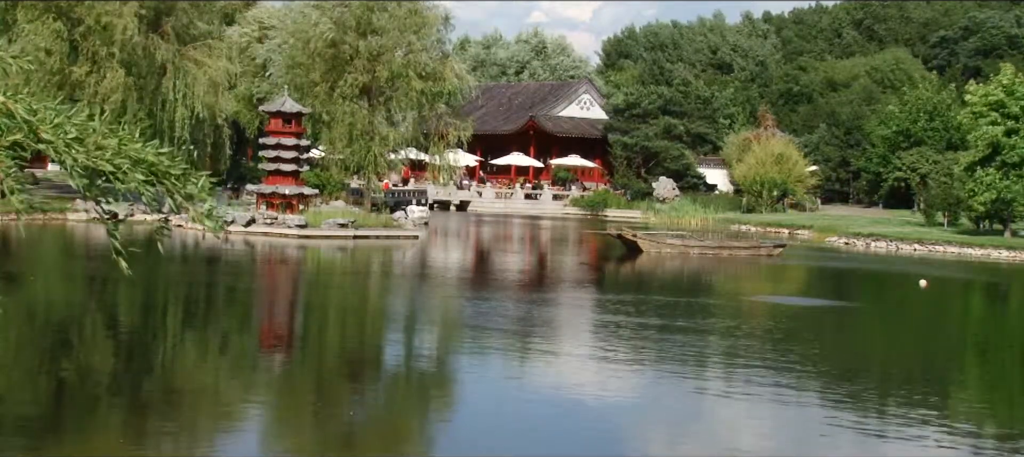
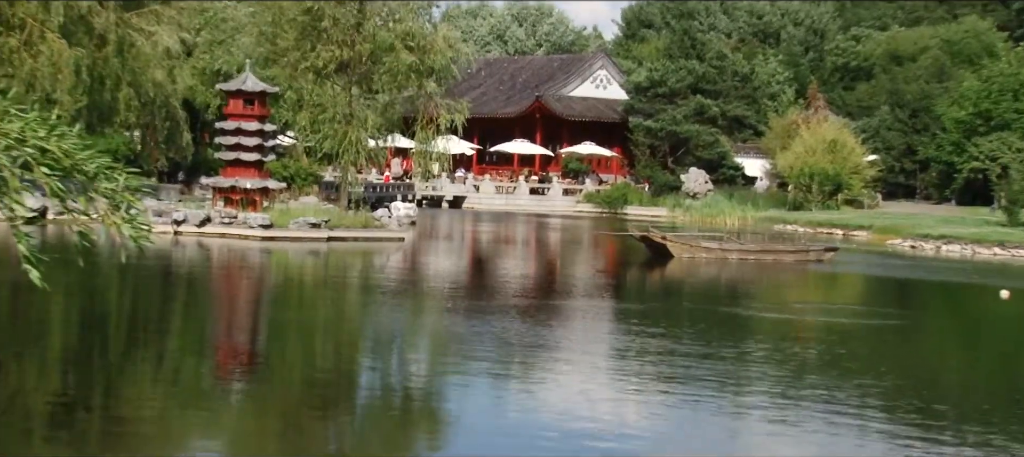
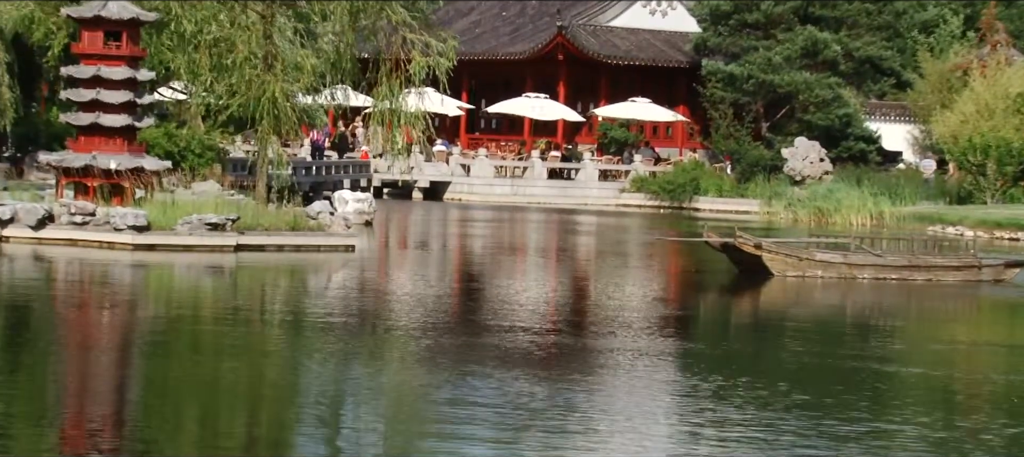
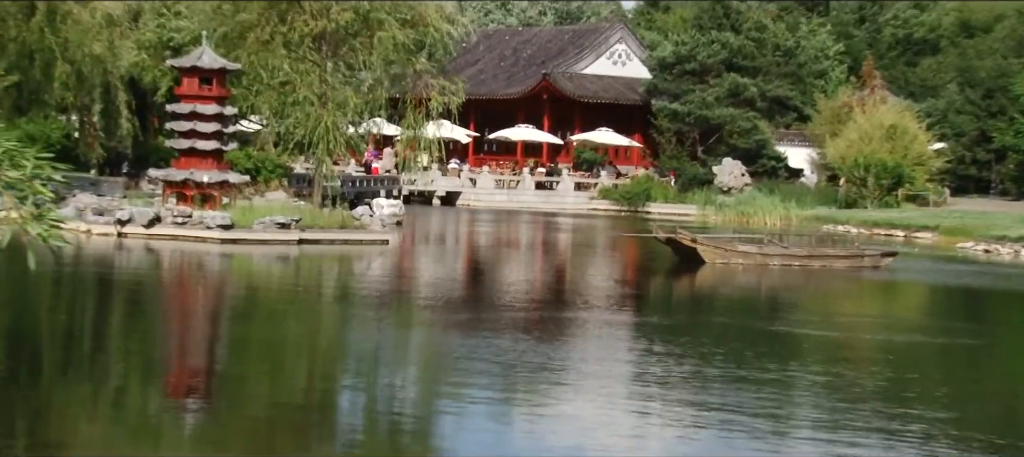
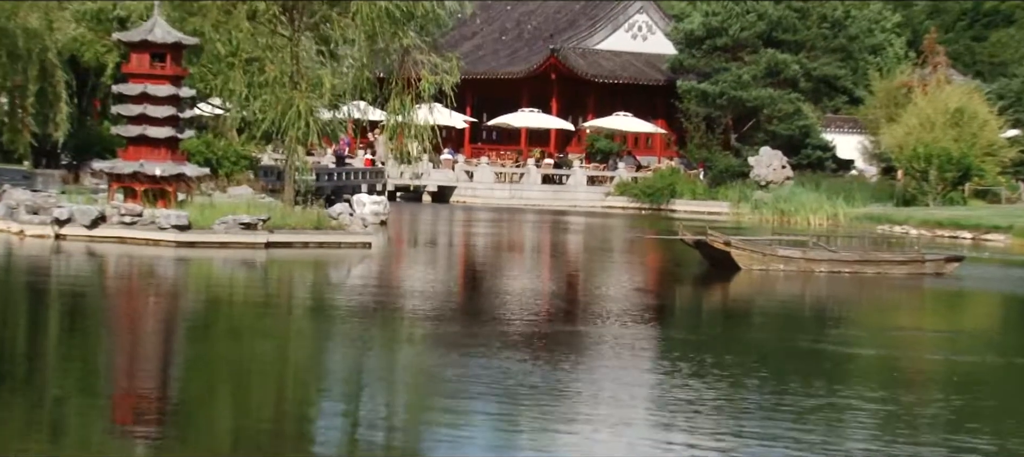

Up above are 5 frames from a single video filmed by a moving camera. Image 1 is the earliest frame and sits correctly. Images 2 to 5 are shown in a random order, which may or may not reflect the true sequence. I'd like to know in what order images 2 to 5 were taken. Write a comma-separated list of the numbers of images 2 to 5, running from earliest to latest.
2, 4, 5, 3
